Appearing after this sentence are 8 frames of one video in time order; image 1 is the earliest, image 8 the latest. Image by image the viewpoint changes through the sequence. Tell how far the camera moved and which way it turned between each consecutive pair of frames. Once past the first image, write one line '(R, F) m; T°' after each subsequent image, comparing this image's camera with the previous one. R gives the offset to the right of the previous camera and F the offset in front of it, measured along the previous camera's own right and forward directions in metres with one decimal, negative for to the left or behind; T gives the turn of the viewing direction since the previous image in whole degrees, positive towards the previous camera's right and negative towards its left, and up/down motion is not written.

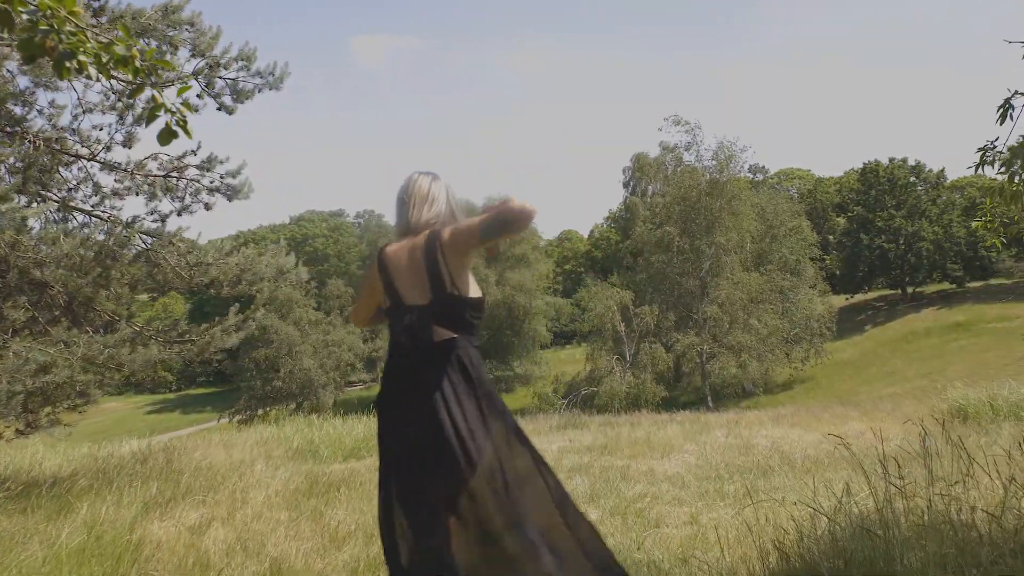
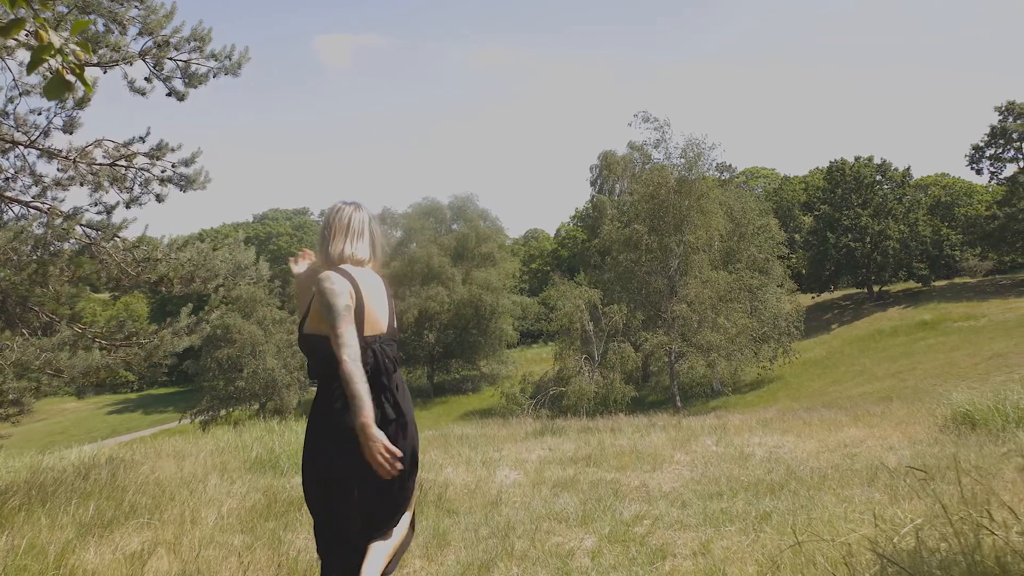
(-0.1, +0.5) m; +2°
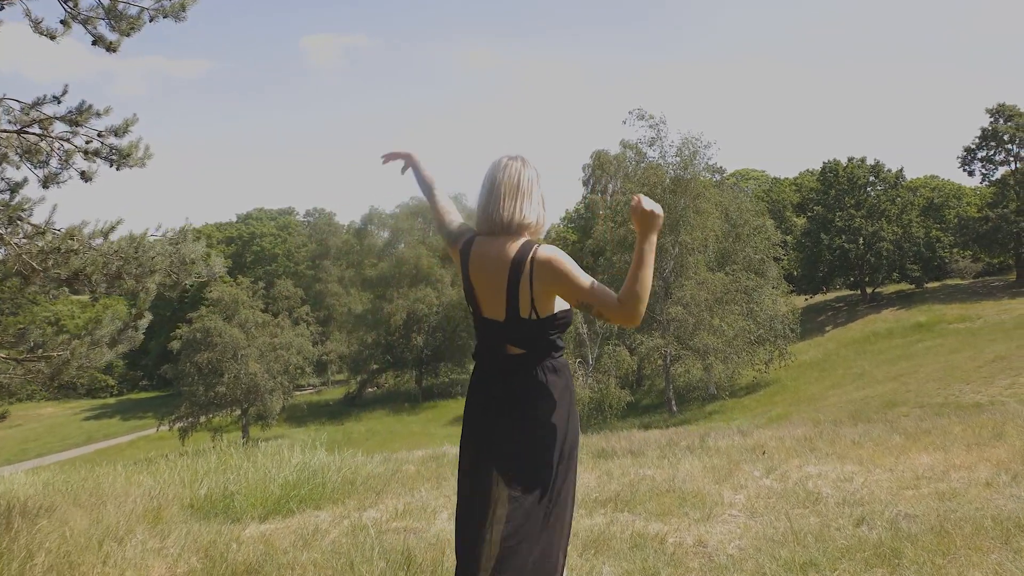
(-0.1, +1.3) m; +1°
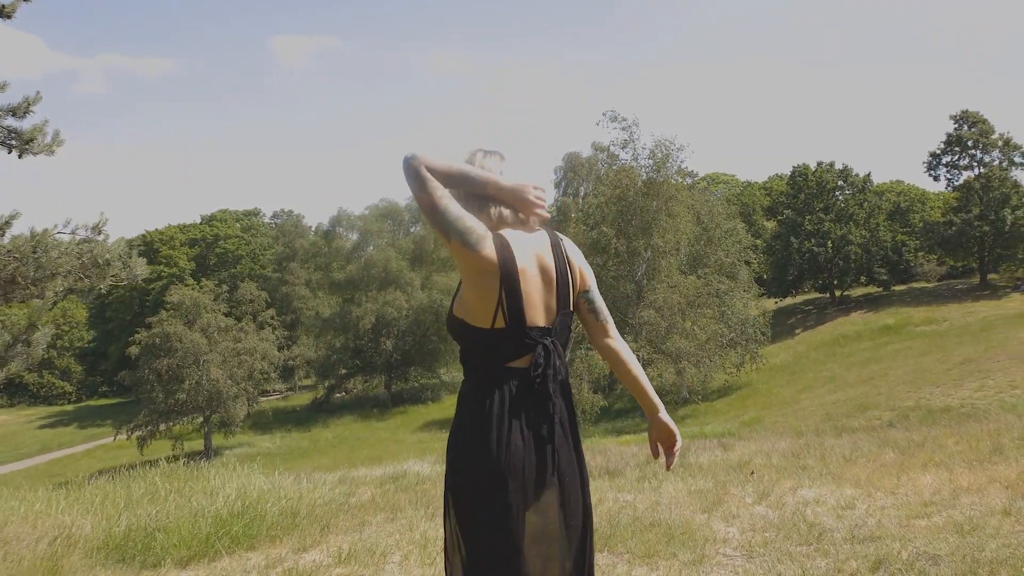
(0.0, +0.6) m; +2°
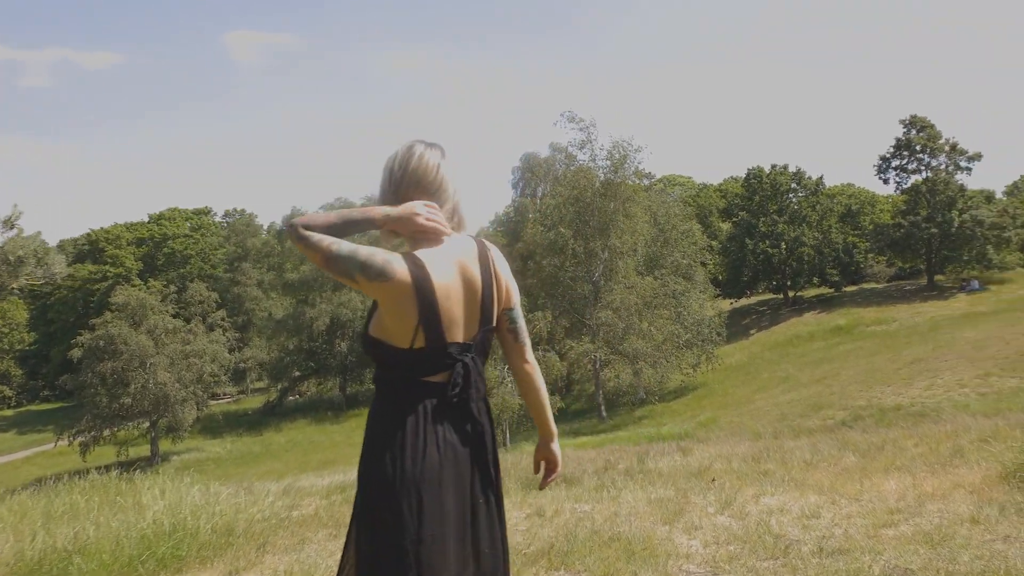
(0.0, +0.3) m; +3°
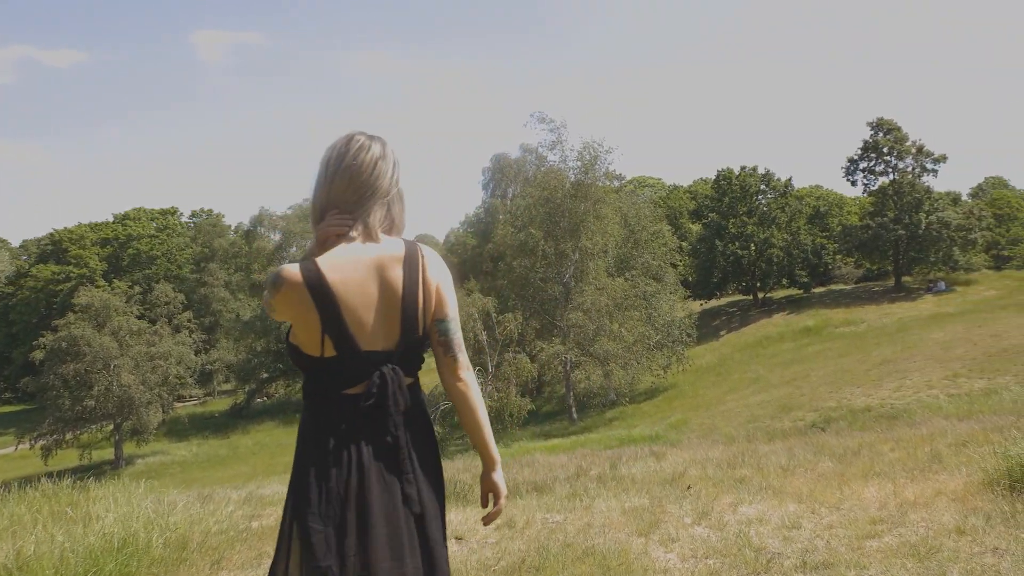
(0.0, +0.3) m; +2°
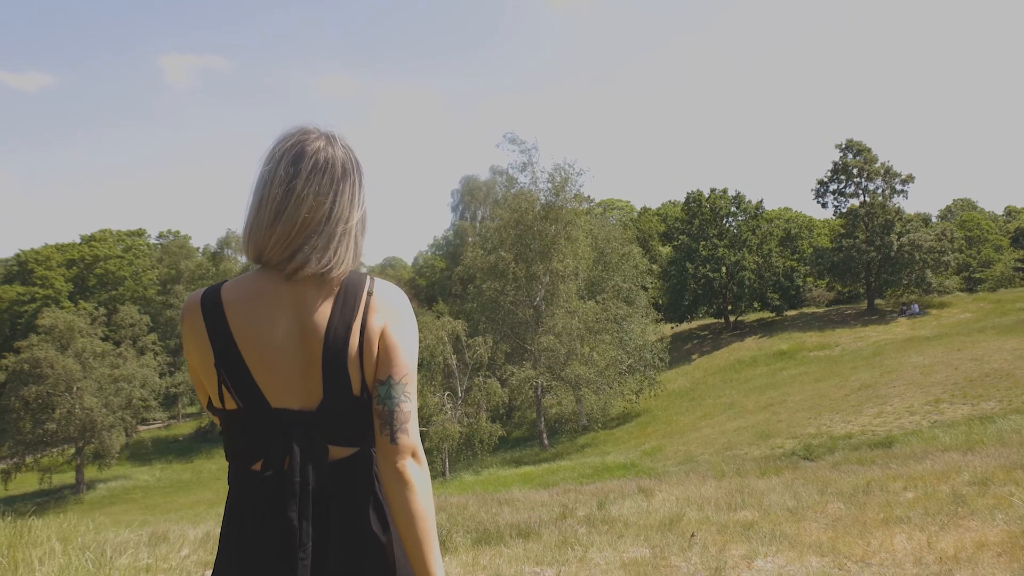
(-0.1, +0.7) m; +2°
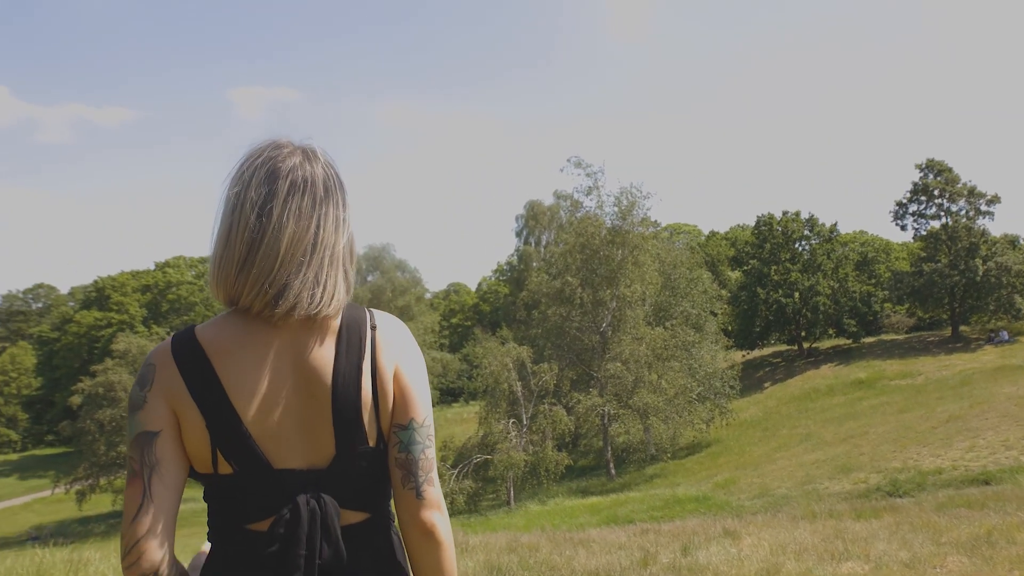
(-0.1, +0.5) m; -4°
